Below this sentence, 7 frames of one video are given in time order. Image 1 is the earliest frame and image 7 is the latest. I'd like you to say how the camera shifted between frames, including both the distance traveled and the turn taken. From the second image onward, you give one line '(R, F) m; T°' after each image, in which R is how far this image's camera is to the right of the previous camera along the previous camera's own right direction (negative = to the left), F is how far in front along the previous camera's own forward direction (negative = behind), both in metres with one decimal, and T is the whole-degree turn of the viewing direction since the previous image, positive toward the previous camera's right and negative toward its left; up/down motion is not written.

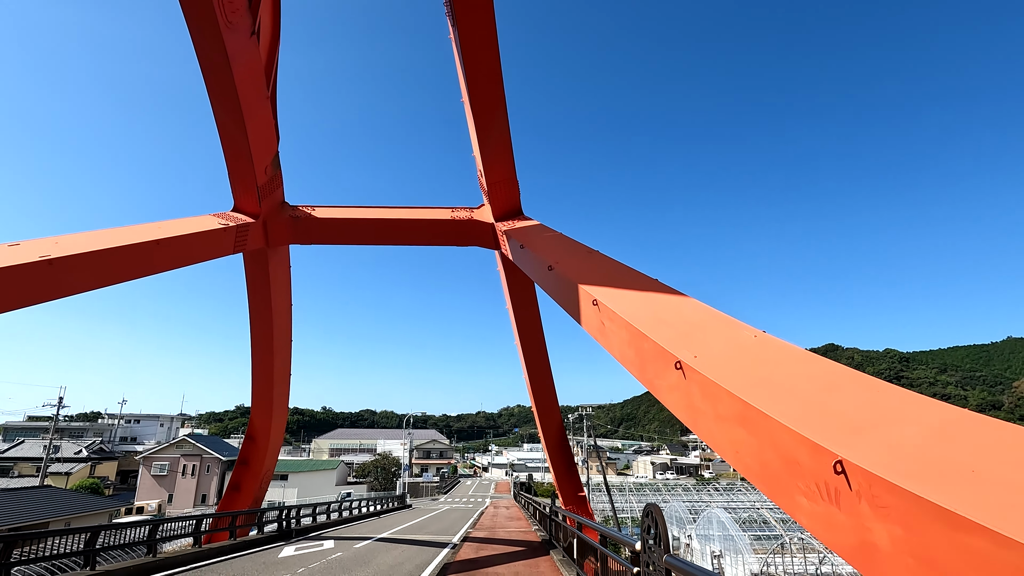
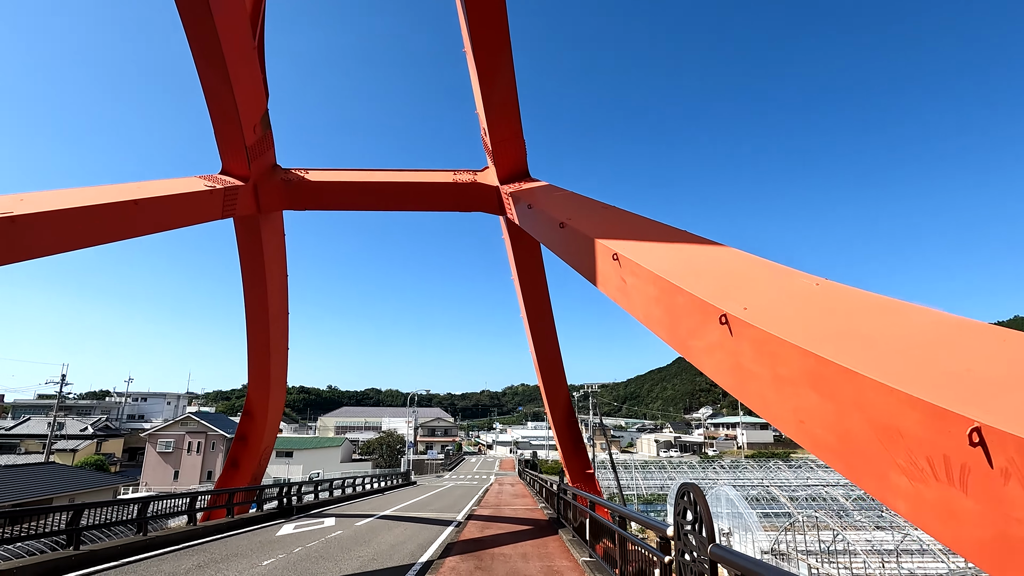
(0.0, +0.5) m; 0°
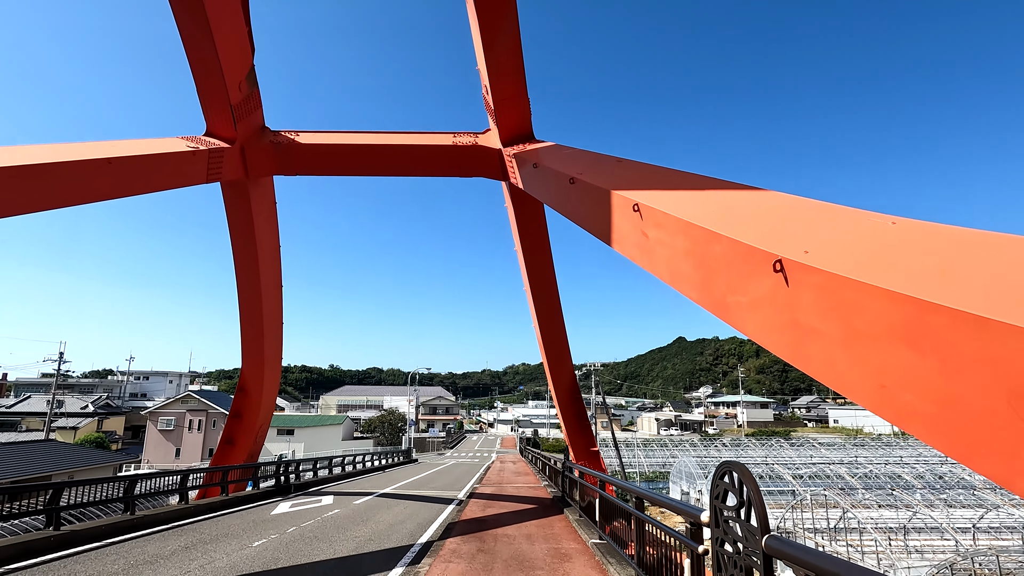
(0.0, +0.4) m; 0°
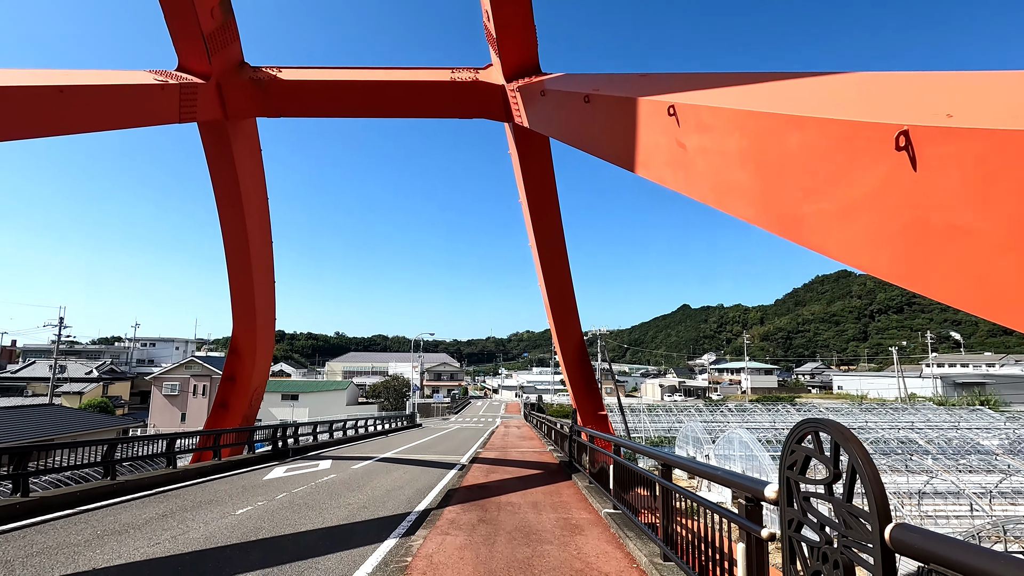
(0.0, +0.6) m; 0°
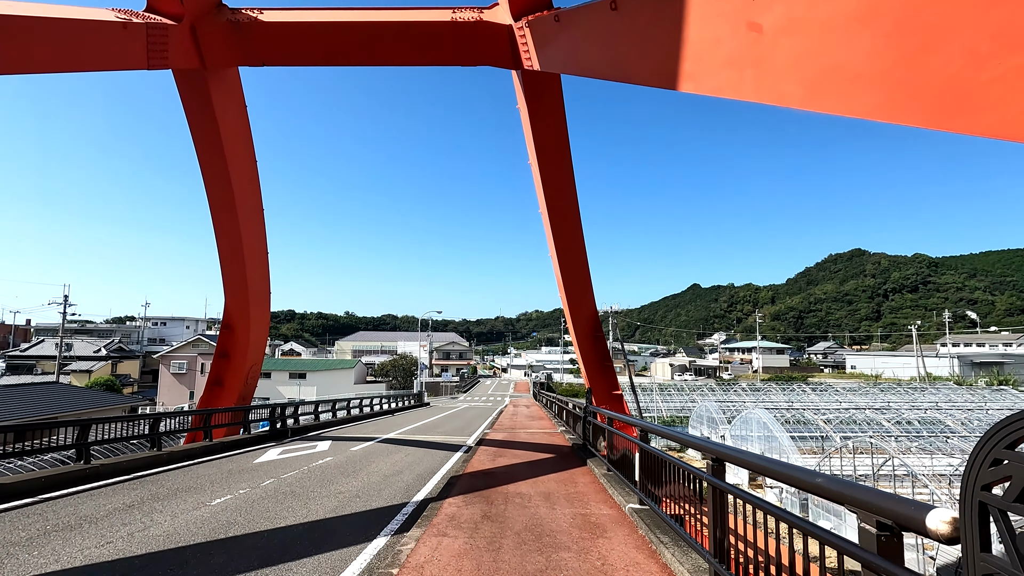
(0.0, +0.7) m; -1°
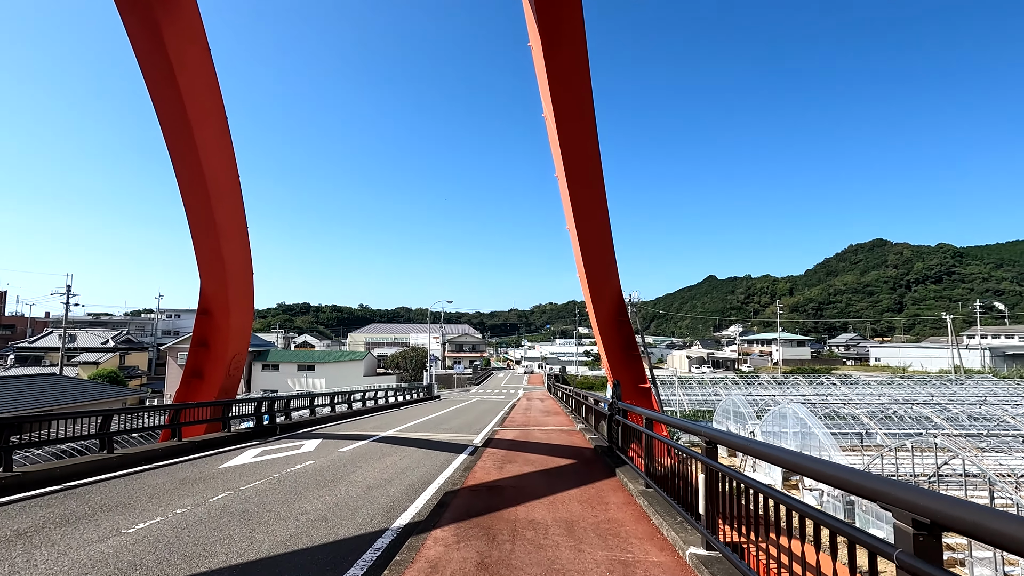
(0.0, +1.1) m; -2°
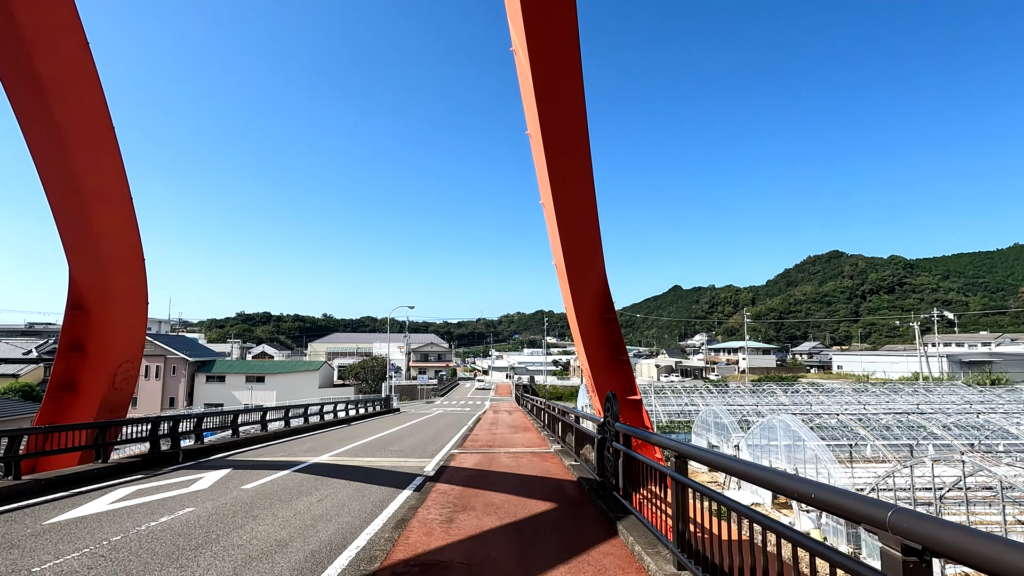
(+0.1, +1.5) m; +3°
